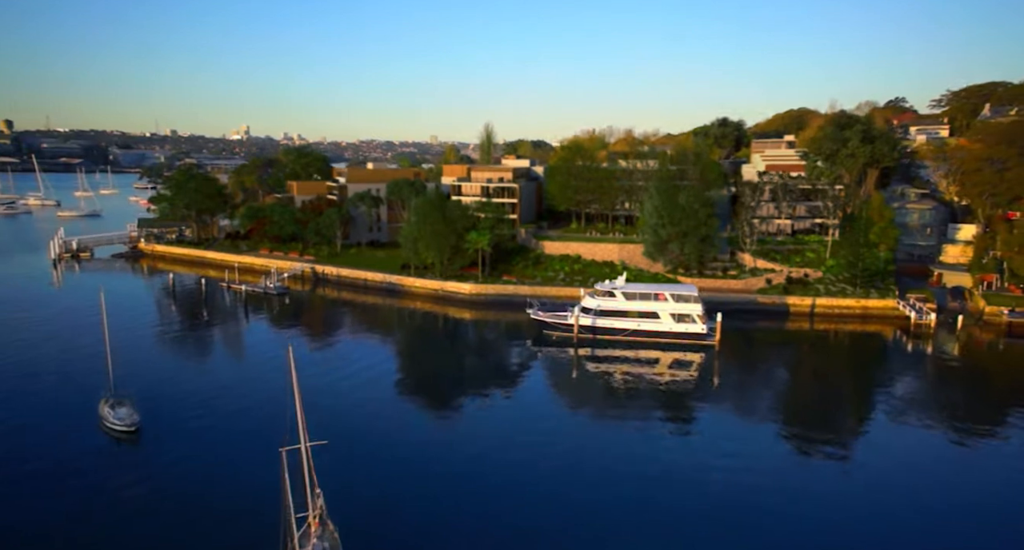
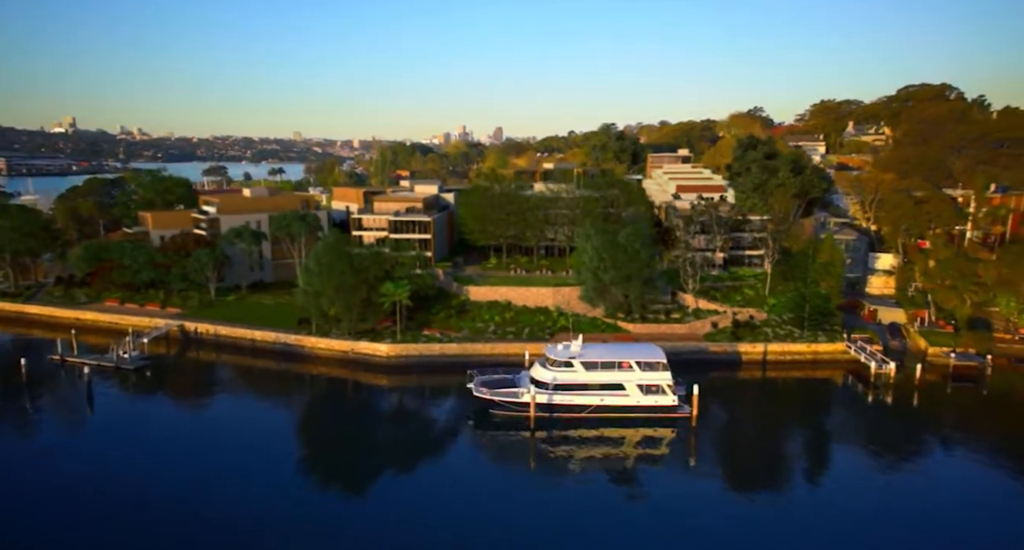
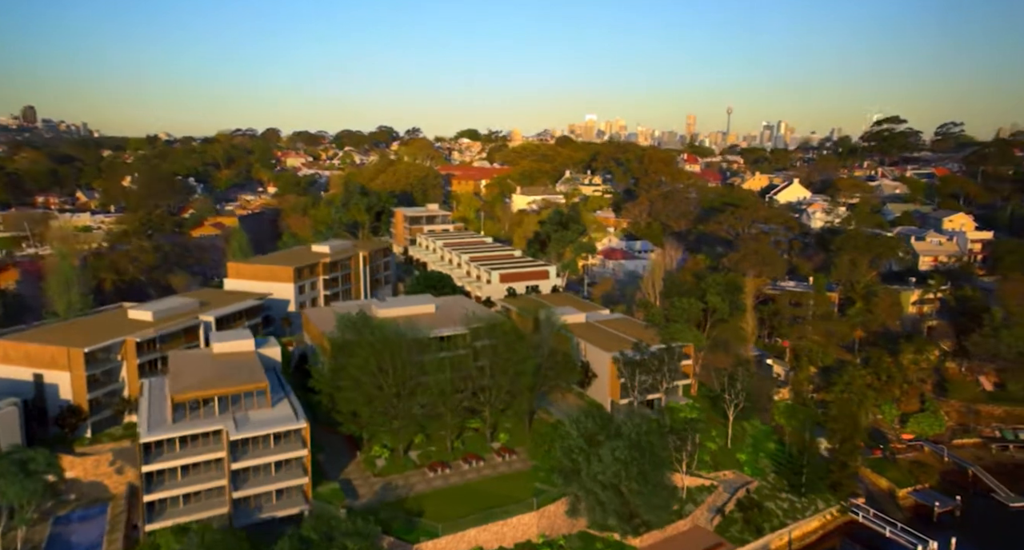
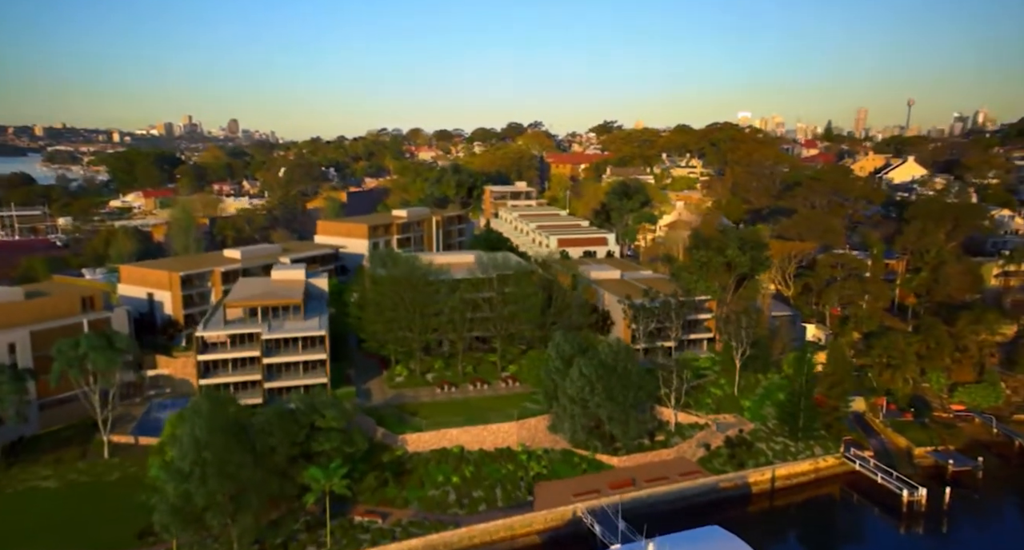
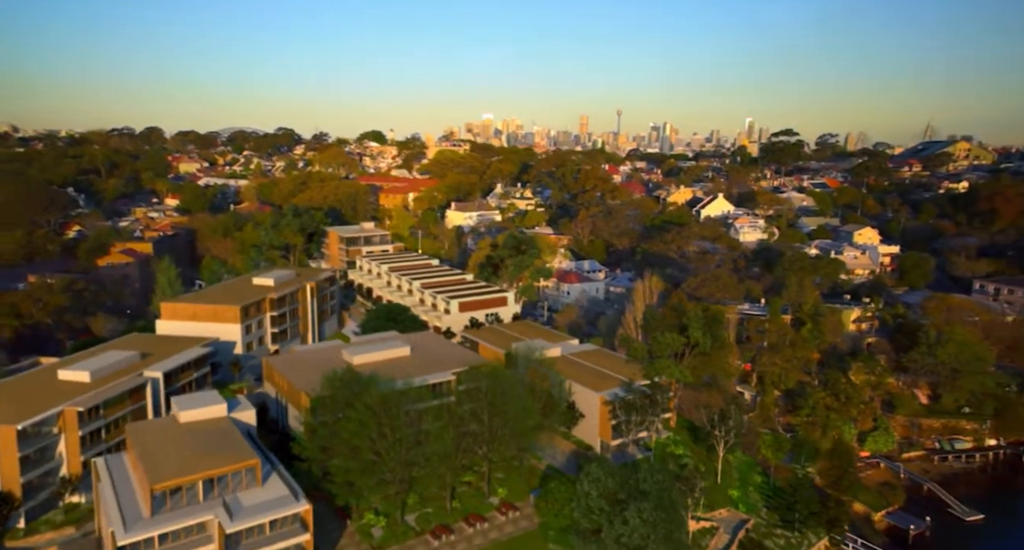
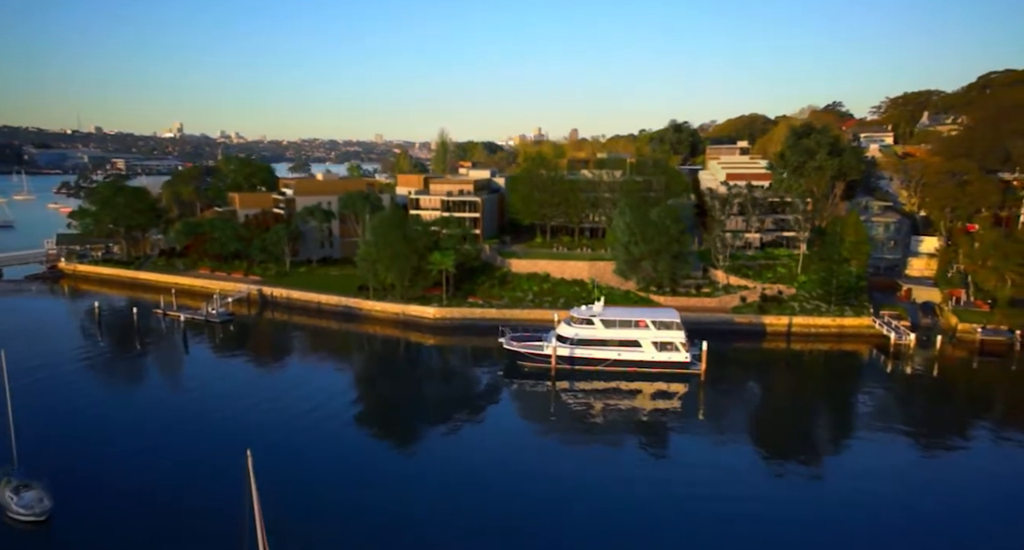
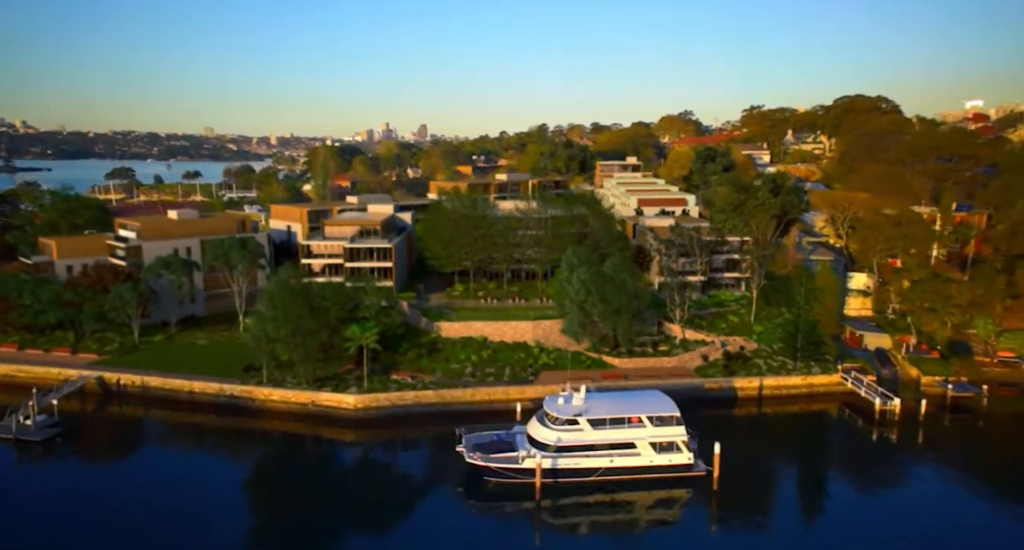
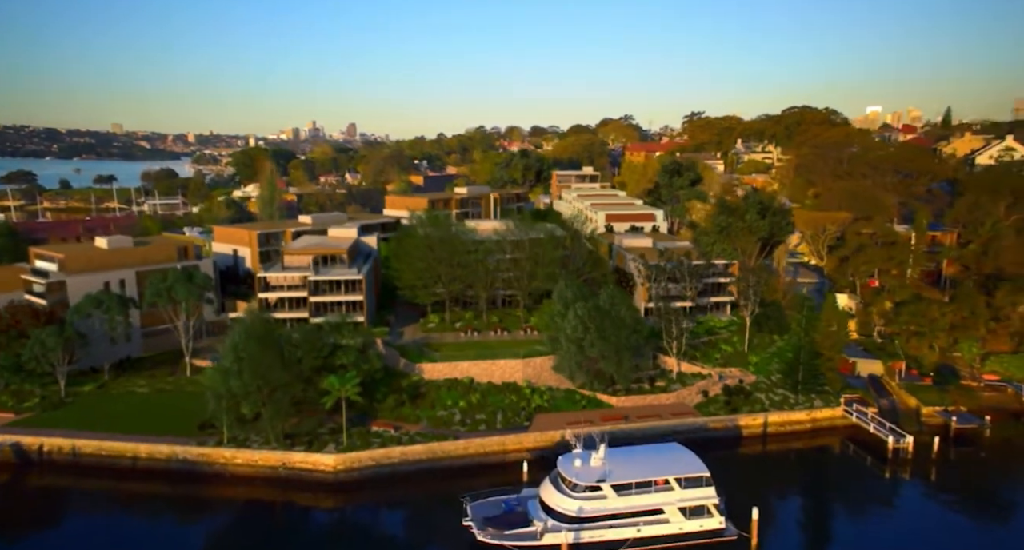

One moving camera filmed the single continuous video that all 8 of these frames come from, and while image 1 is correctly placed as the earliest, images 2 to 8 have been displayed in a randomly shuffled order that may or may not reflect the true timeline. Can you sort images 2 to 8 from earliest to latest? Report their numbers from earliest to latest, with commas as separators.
6, 2, 7, 8, 4, 3, 5
